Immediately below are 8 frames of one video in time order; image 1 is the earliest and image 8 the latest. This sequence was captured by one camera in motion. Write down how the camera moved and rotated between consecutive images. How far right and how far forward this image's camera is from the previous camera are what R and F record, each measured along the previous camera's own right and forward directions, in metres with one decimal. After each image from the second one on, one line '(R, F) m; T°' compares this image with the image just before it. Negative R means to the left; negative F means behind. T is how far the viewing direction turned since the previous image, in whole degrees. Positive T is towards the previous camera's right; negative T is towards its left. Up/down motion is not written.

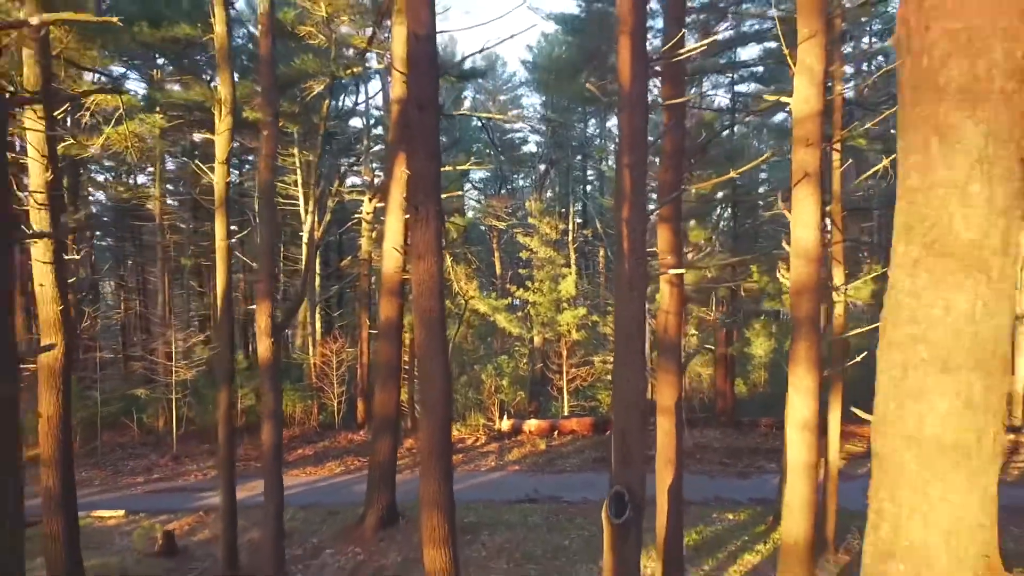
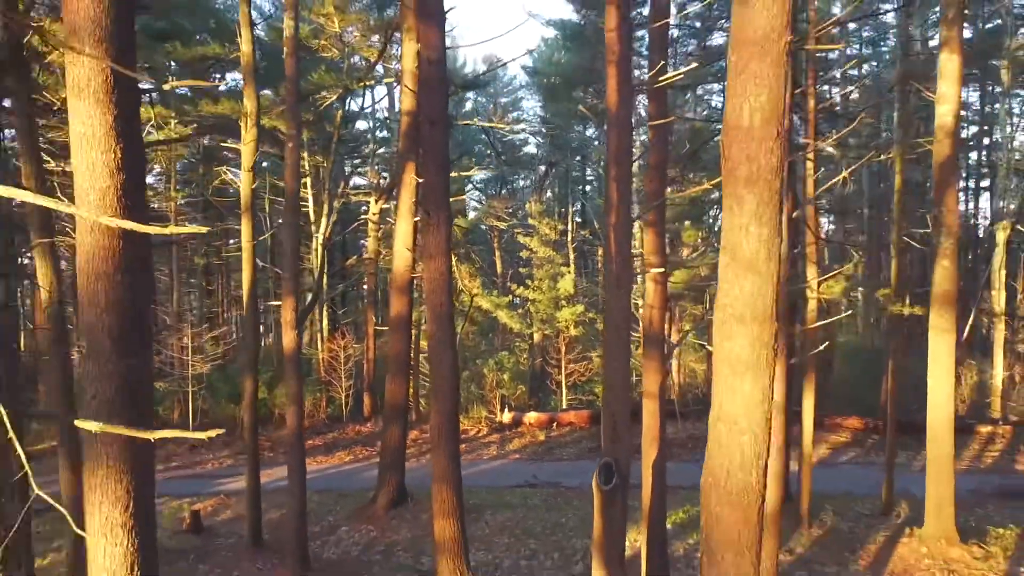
(0.0, -0.8) m; 0°
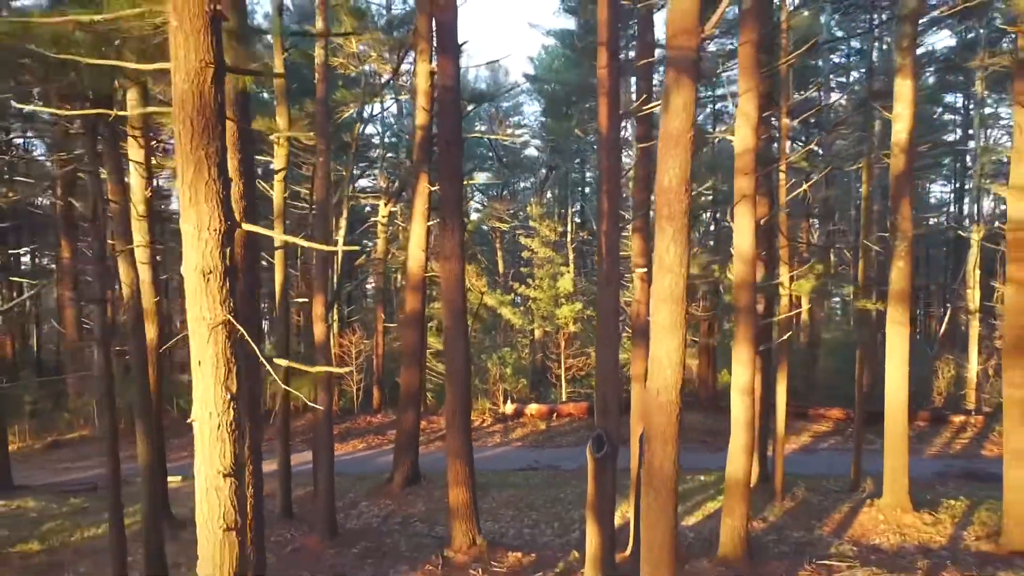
(-0.1, -1.2) m; 0°
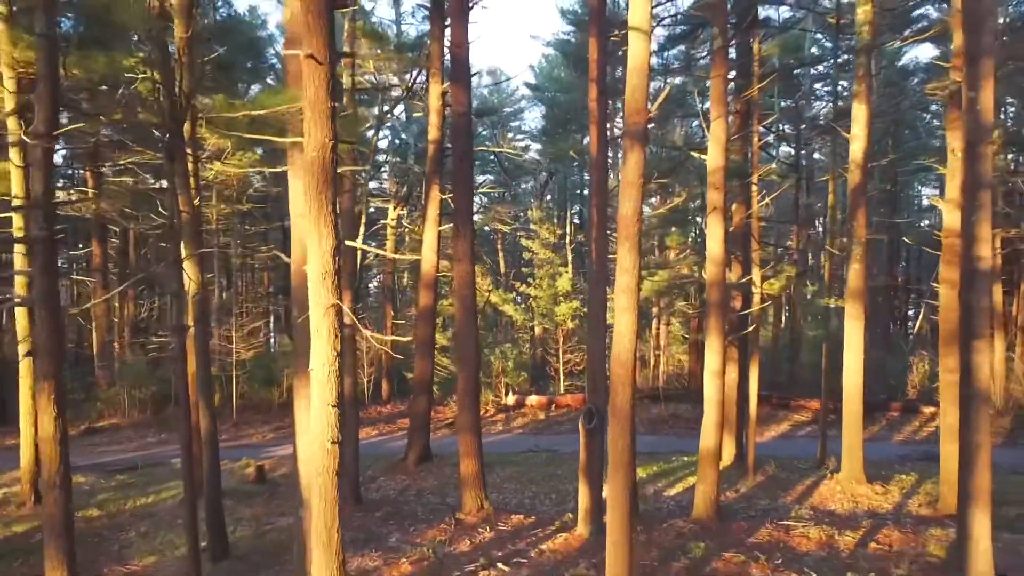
(-0.1, -1.4) m; 0°
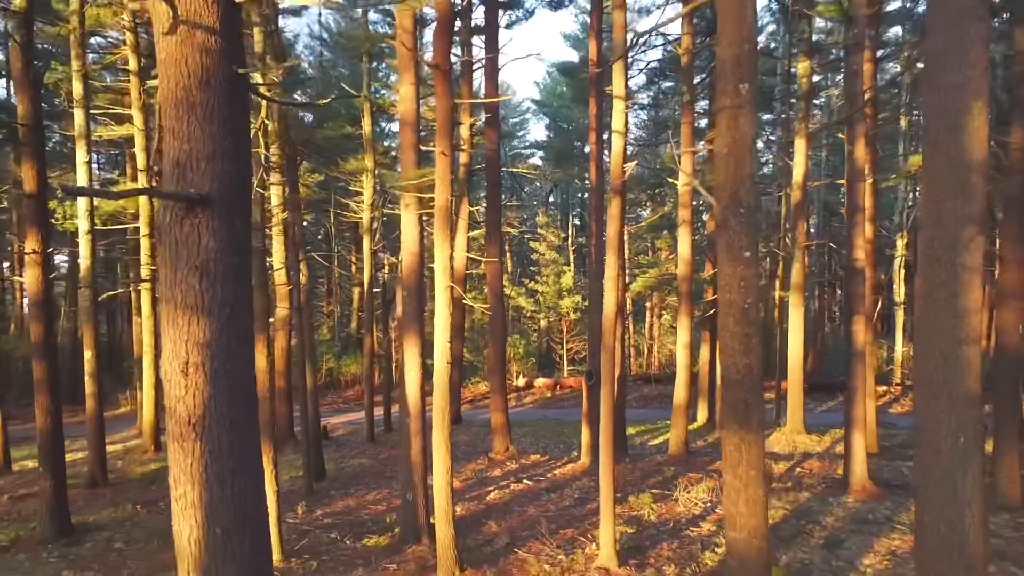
(-0.4, -3.3) m; 0°
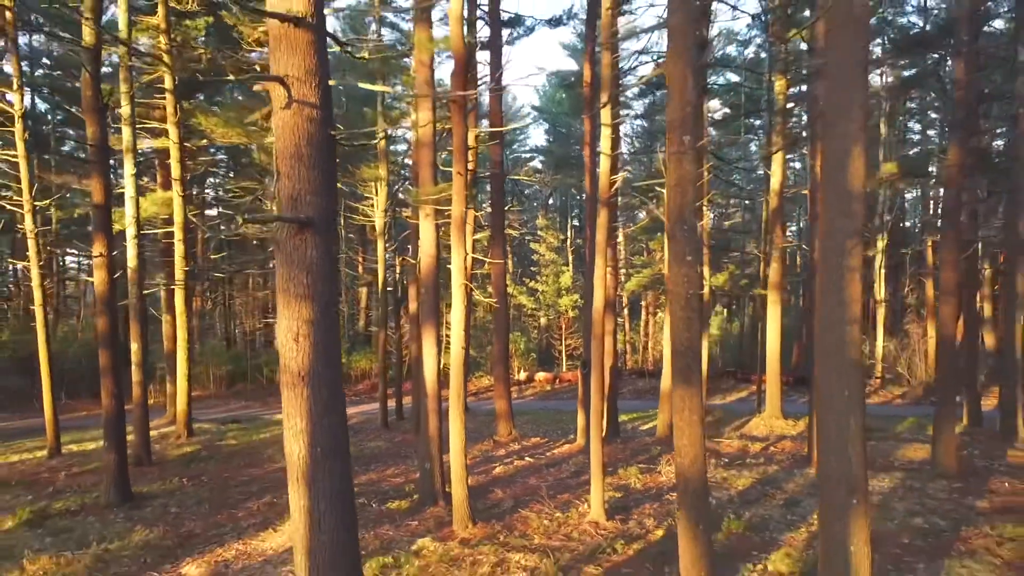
(-0.1, -1.4) m; 0°
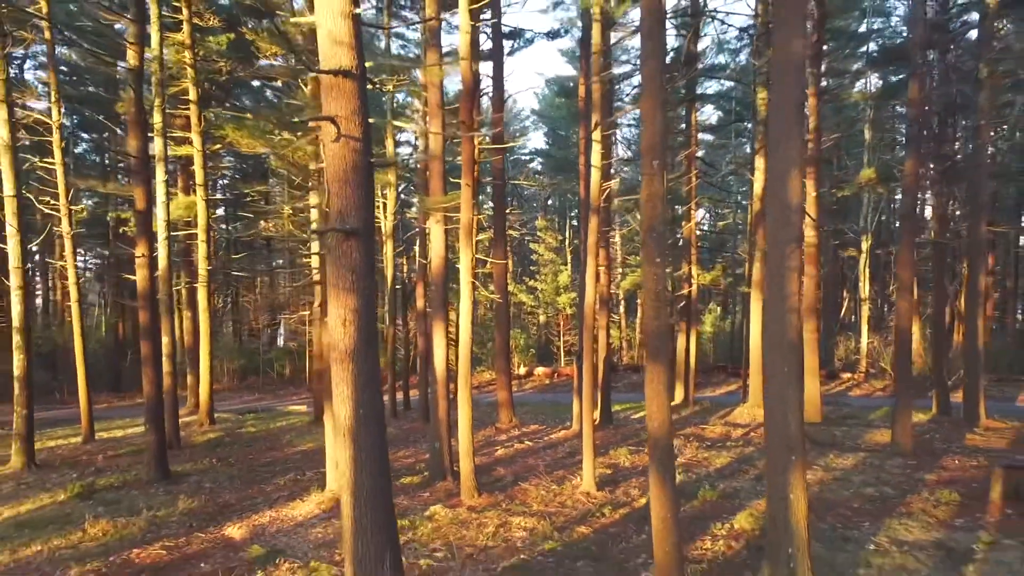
(0.0, -1.2) m; 0°
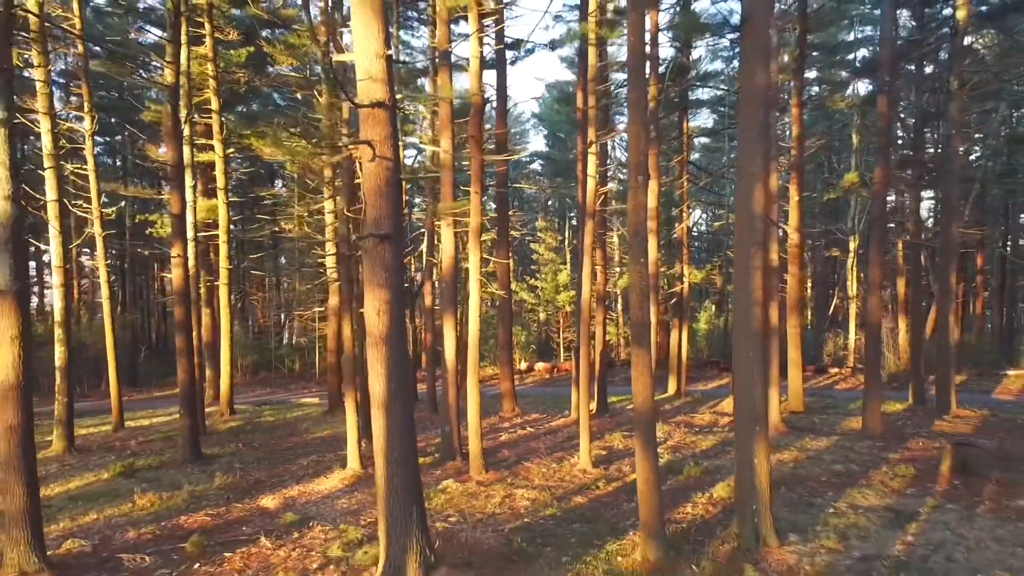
(-0.1, -1.1) m; 0°
